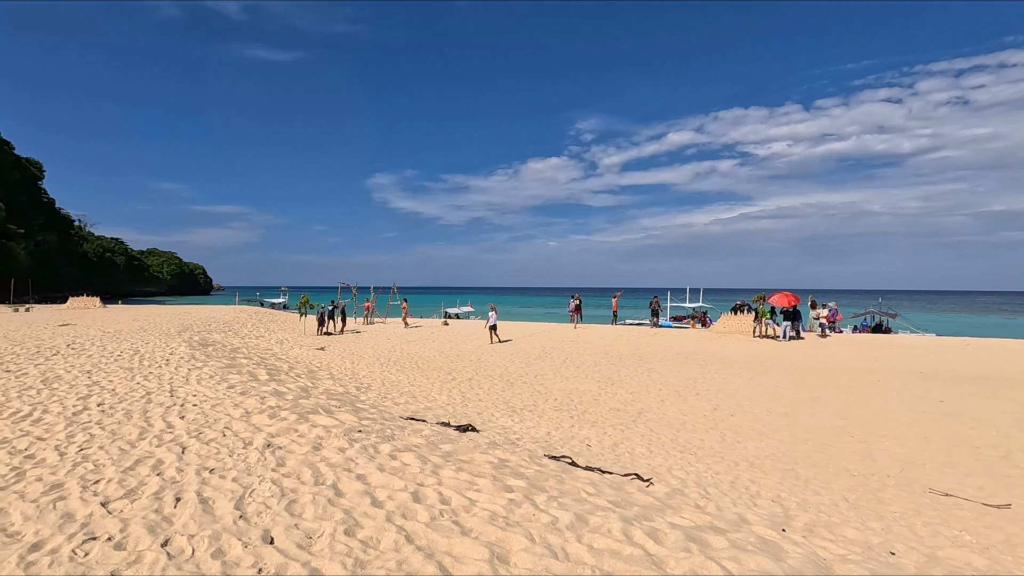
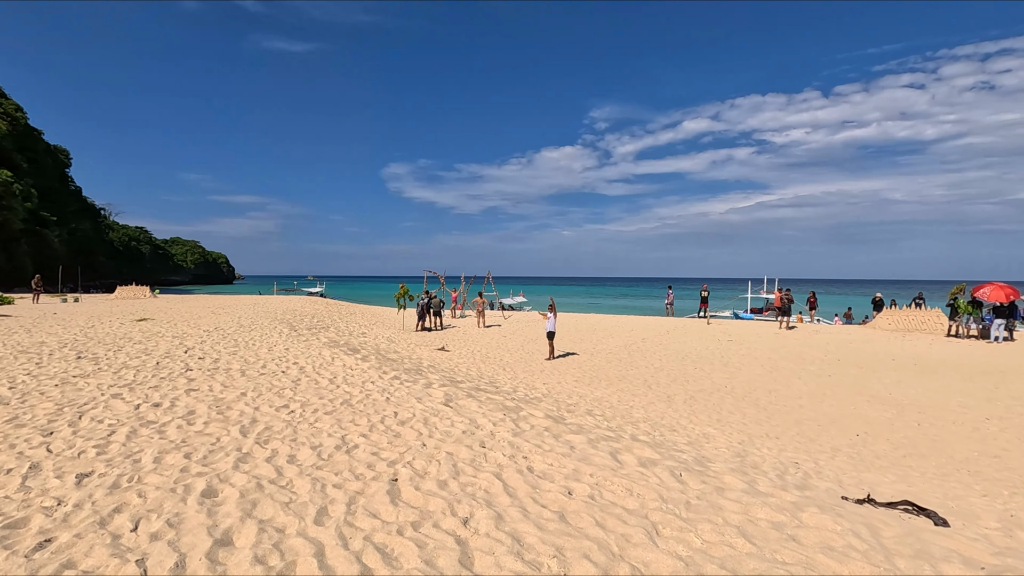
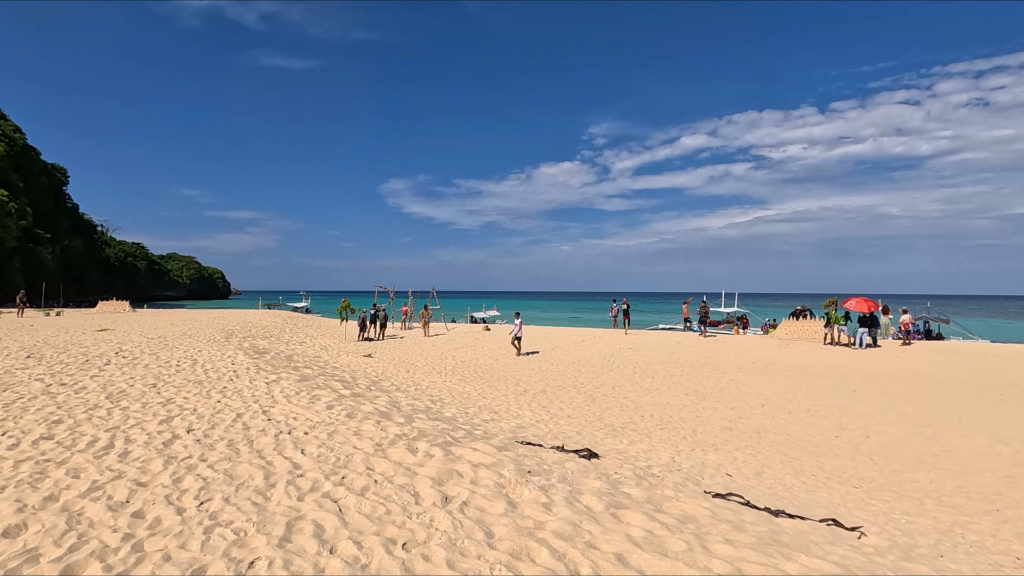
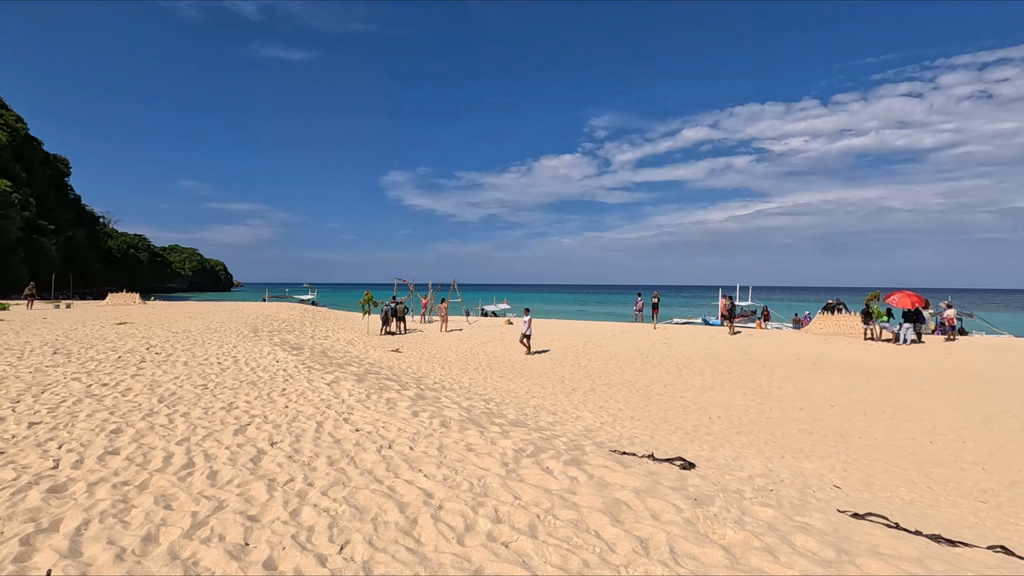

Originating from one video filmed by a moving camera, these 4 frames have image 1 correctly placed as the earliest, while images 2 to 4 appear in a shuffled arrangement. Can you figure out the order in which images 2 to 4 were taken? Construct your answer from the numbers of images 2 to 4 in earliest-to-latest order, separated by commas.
3, 4, 2
